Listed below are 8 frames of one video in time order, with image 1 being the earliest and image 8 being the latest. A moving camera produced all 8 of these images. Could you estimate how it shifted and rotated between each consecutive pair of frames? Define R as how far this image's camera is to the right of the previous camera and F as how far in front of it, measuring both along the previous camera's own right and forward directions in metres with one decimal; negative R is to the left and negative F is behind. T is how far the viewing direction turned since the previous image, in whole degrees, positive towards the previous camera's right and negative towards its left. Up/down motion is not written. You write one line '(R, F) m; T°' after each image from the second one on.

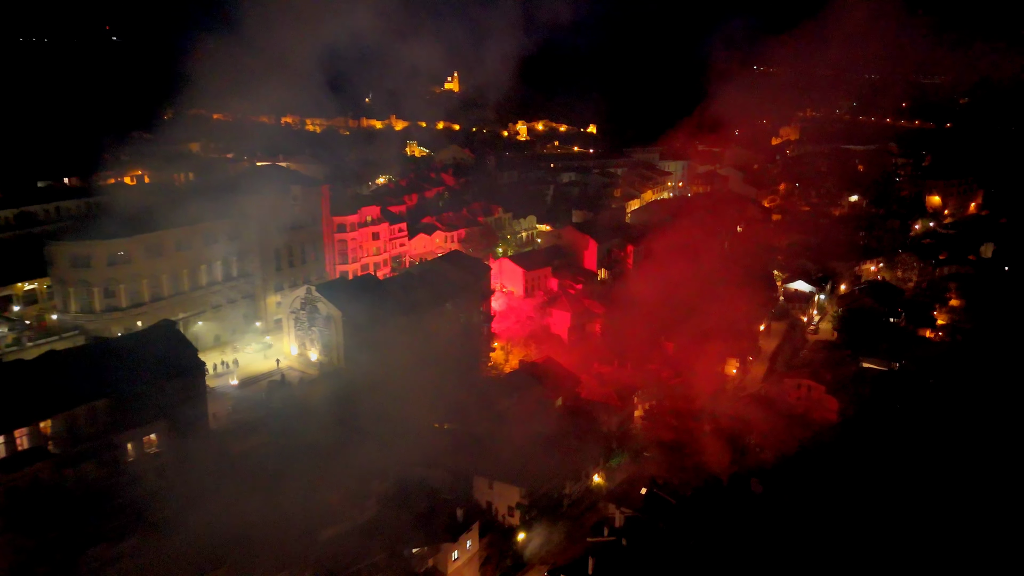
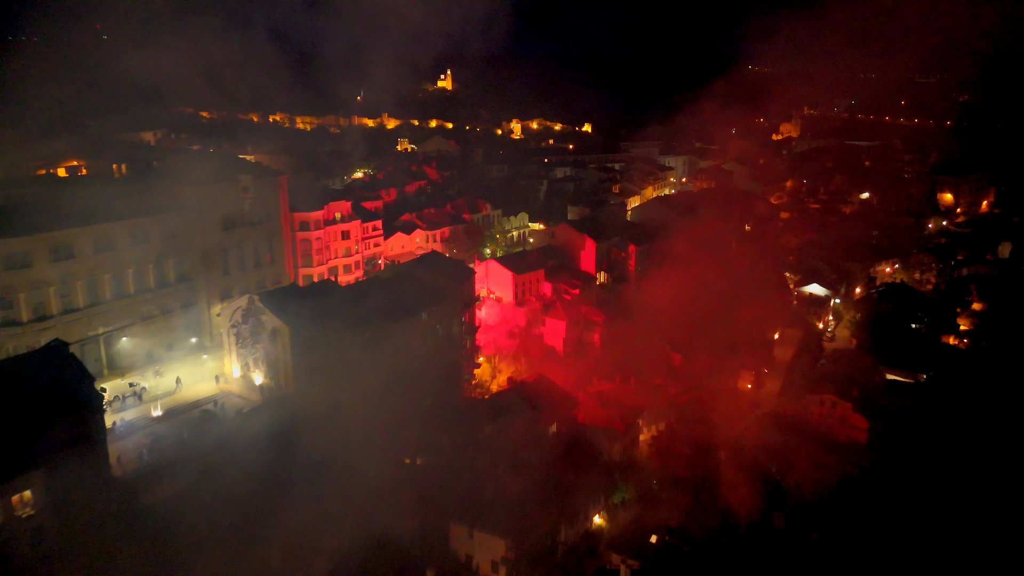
(+0.3, +4.1) m; 0°
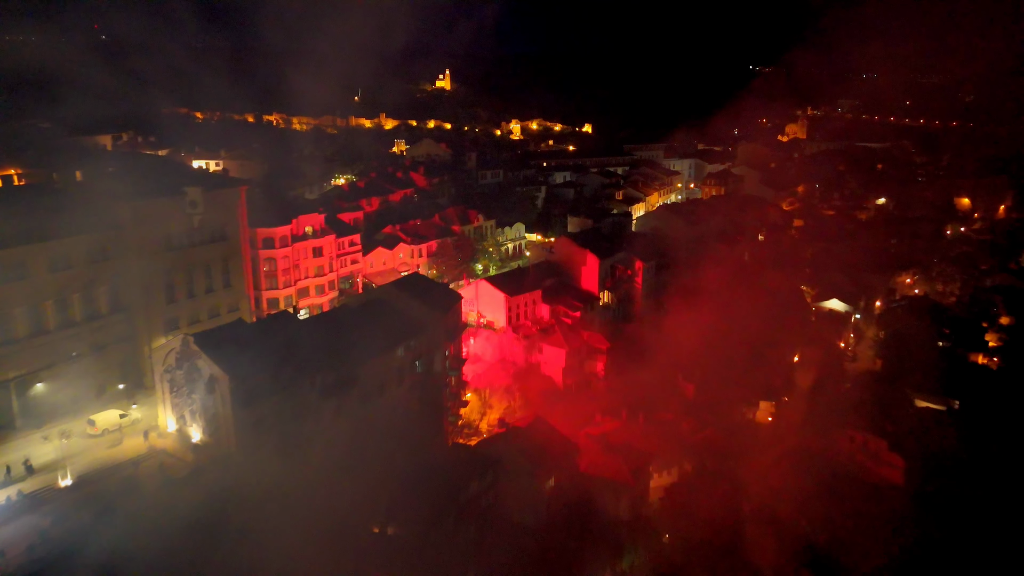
(+0.3, +3.5) m; 0°
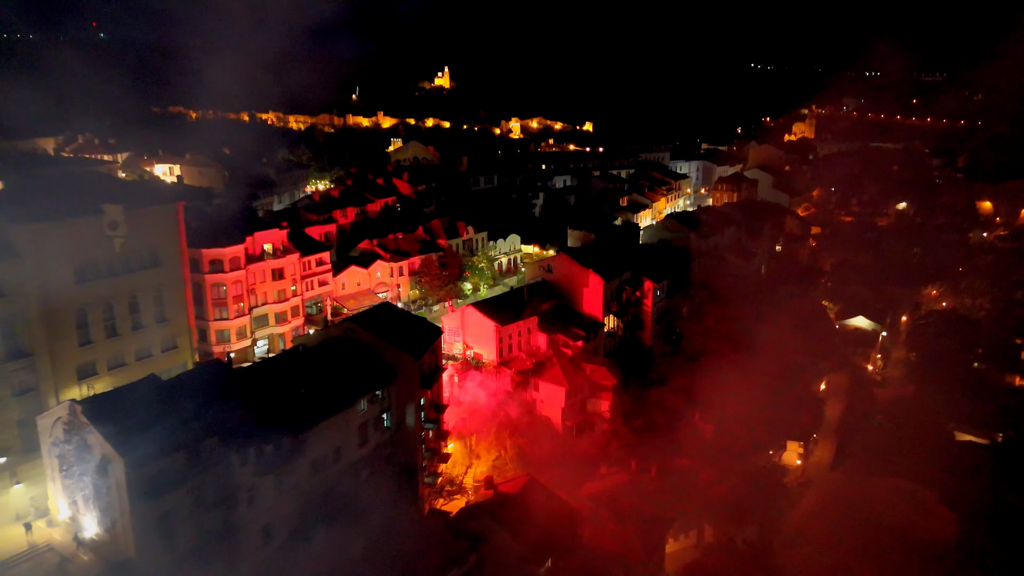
(+0.3, +3.8) m; 0°
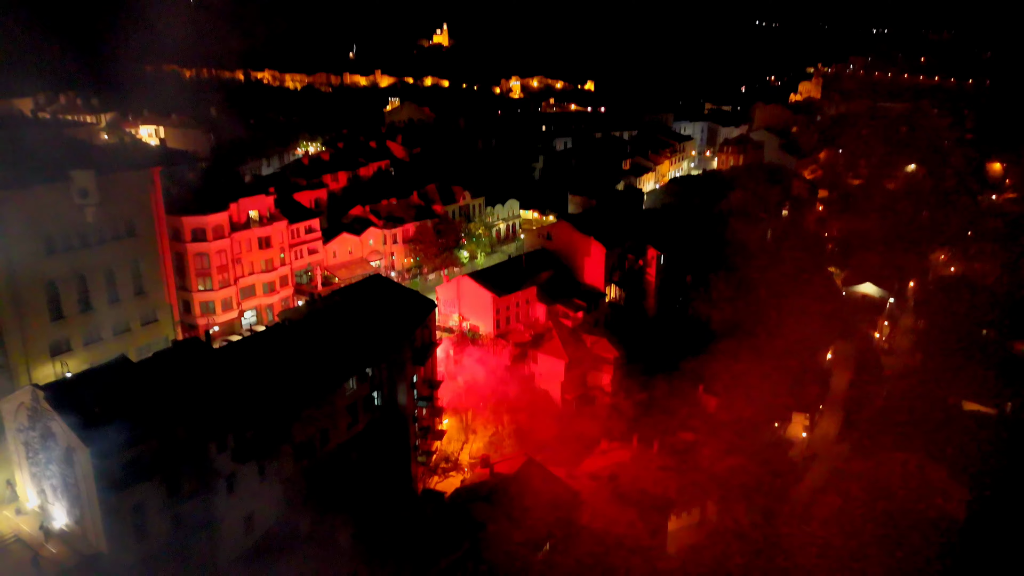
(+0.1, +1.0) m; 0°
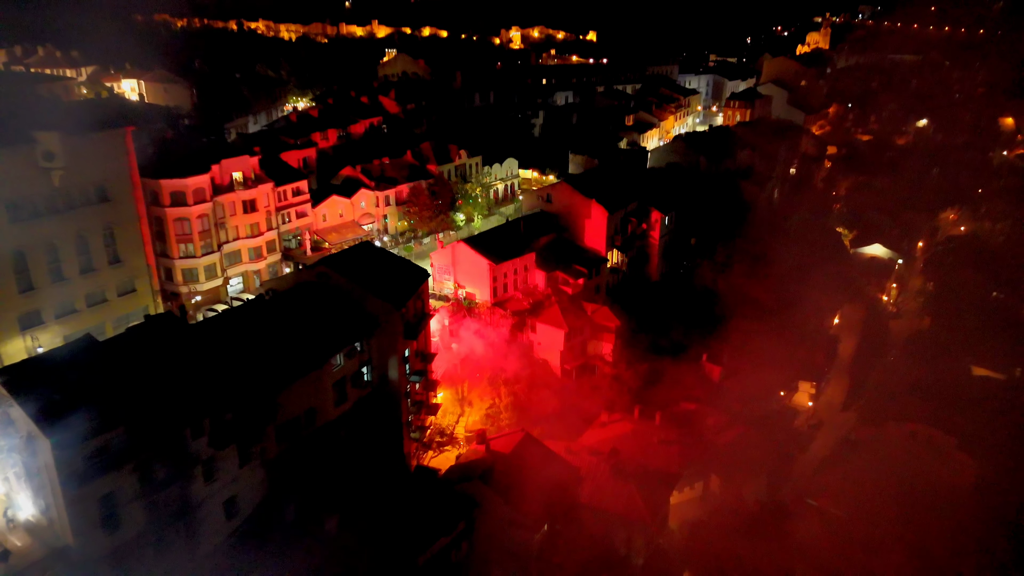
(+0.1, +1.0) m; 0°
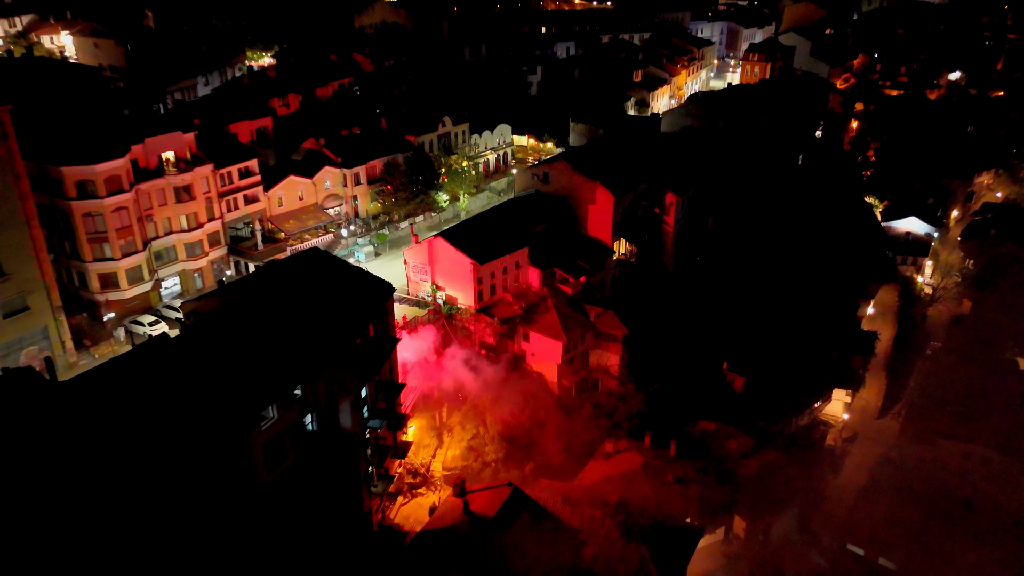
(+0.3, +3.6) m; 0°
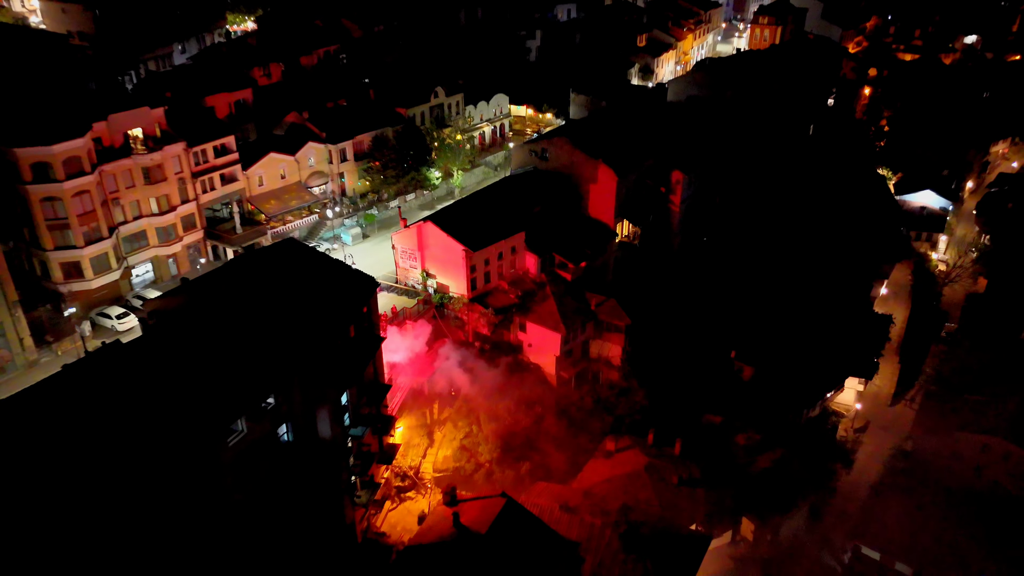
(+0.1, +1.2) m; 0°
